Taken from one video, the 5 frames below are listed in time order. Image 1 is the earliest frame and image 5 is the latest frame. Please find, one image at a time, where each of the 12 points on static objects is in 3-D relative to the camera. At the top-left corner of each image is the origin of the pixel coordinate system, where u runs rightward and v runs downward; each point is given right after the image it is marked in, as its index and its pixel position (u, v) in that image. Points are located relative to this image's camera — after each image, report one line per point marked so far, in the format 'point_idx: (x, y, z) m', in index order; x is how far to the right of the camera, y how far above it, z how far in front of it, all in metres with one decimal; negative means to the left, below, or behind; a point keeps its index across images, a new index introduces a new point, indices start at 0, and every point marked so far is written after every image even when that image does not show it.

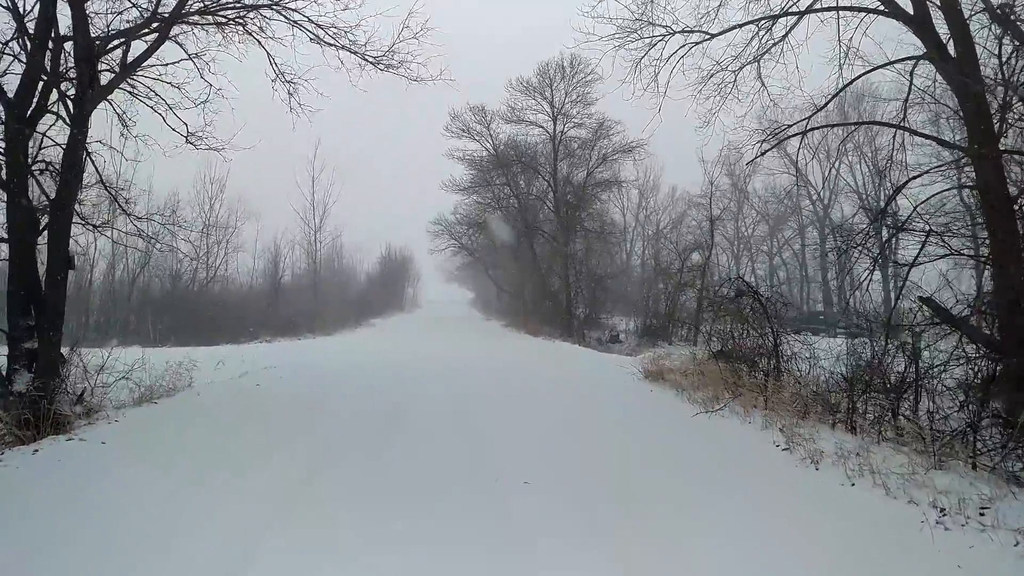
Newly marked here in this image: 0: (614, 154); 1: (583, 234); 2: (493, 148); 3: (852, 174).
0: (+3.3, +4.3, +16.9) m
1: (+2.3, +1.7, +16.8) m
2: (-0.7, +4.8, +18.3) m
3: (+12.5, +4.2, +19.6) m
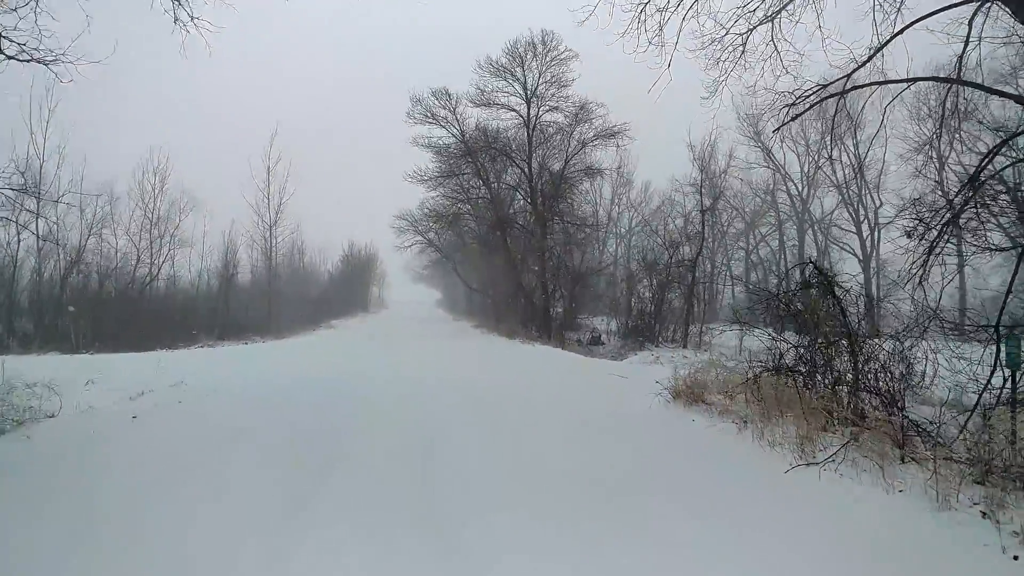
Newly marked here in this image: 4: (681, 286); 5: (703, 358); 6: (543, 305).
0: (+2.4, +4.4, +15.9) m
1: (+1.5, +1.8, +15.7) m
2: (-1.6, +4.9, +17.1) m
3: (+11.5, +4.3, +19.2) m
4: (+4.5, 0.0, +14.0) m
5: (+3.6, -1.3, +9.9) m
6: (+1.0, -0.5, +15.9) m
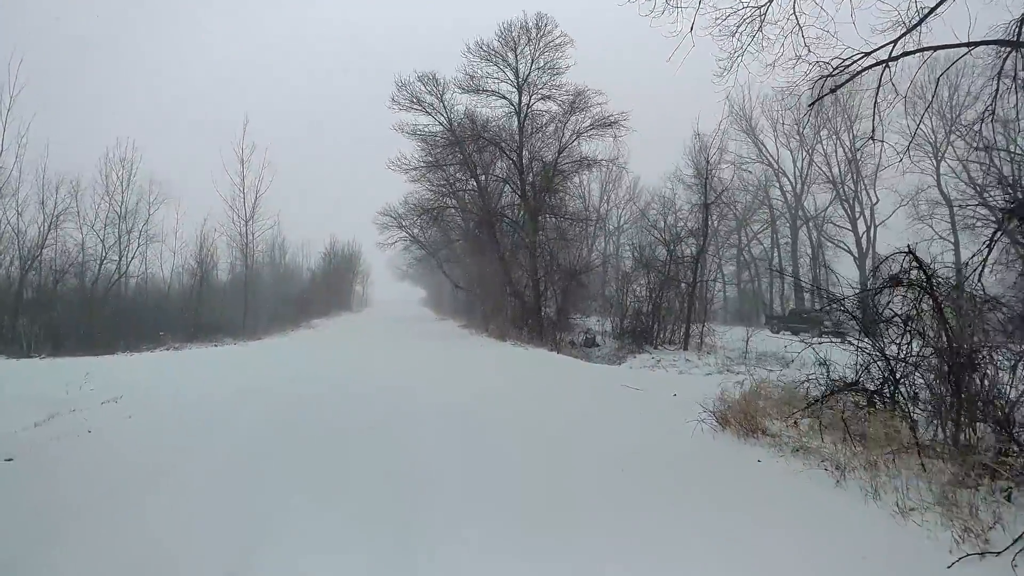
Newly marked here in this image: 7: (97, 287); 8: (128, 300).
0: (+2.1, +4.4, +15.2) m
1: (+1.2, +1.8, +15.1) m
2: (-2.0, +4.9, +16.3) m
3: (+11.0, +4.3, +18.8) m
4: (+4.2, +0.1, +13.4) m
5: (+3.5, -1.3, +9.3) m
6: (+0.7, -0.5, +15.3) m
7: (-15.2, 0.0, +19.8) m
8: (-13.7, -0.4, +19.3) m
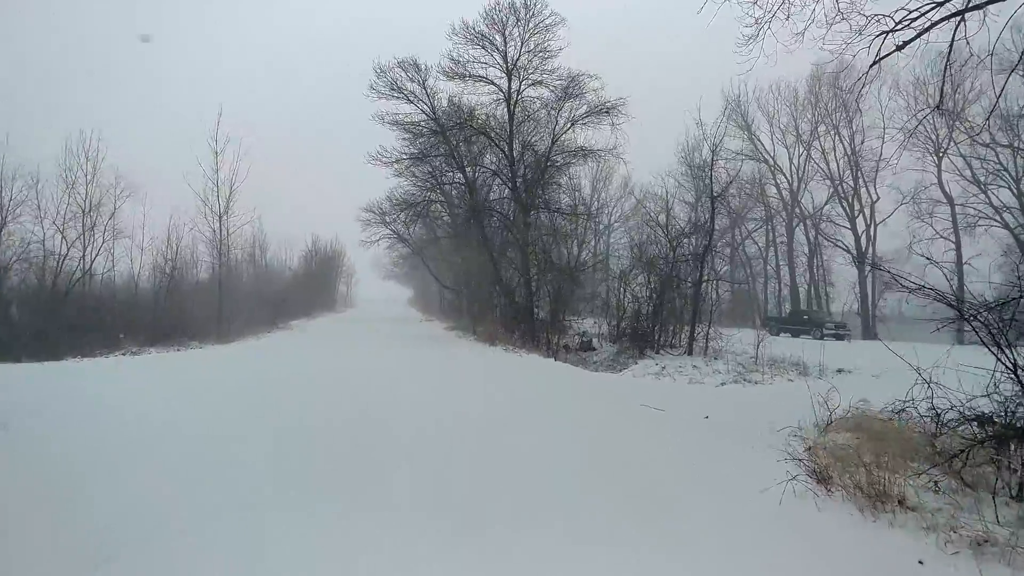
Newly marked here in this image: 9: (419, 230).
0: (+1.8, +4.4, +14.5) m
1: (+0.9, +1.8, +14.3) m
2: (-2.3, +4.9, +15.5) m
3: (+10.6, +4.3, +18.3) m
4: (+3.9, +0.1, +12.7) m
5: (+3.3, -1.3, +8.6) m
6: (+0.4, -0.5, +14.5) m
7: (-15.6, +0.1, +18.6) m
8: (-14.1, -0.4, +18.1) m
9: (-3.4, +2.1, +19.8) m
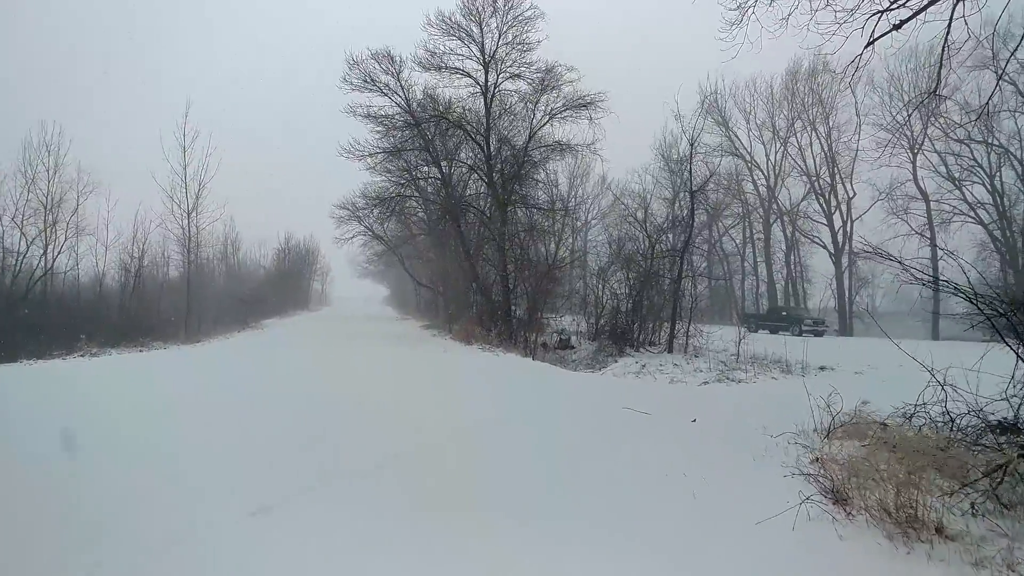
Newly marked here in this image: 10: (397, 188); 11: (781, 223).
0: (+1.2, +4.5, +14.2) m
1: (+0.3, +1.9, +14.0) m
2: (-2.9, +5.0, +15.1) m
3: (+9.9, +4.5, +18.4) m
4: (+3.4, +0.1, +12.5) m
5: (+2.9, -1.2, +8.5) m
6: (-0.2, -0.4, +14.2) m
7: (-16.3, +0.1, +17.7) m
8: (-14.8, -0.4, +17.3) m
9: (-4.2, +2.2, +19.3) m
10: (-3.3, +2.8, +15.5) m
11: (+9.3, +2.3, +18.6) m
